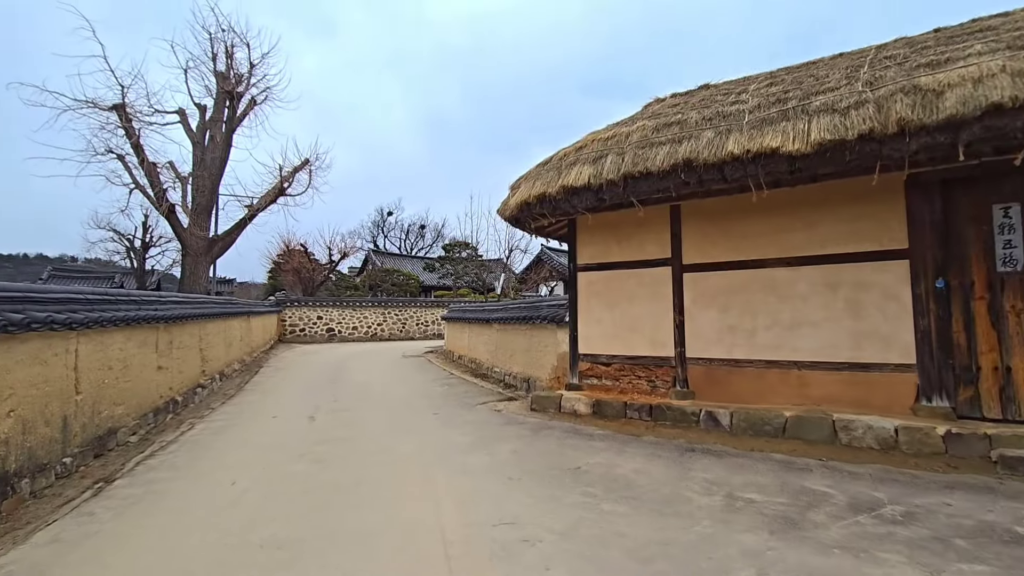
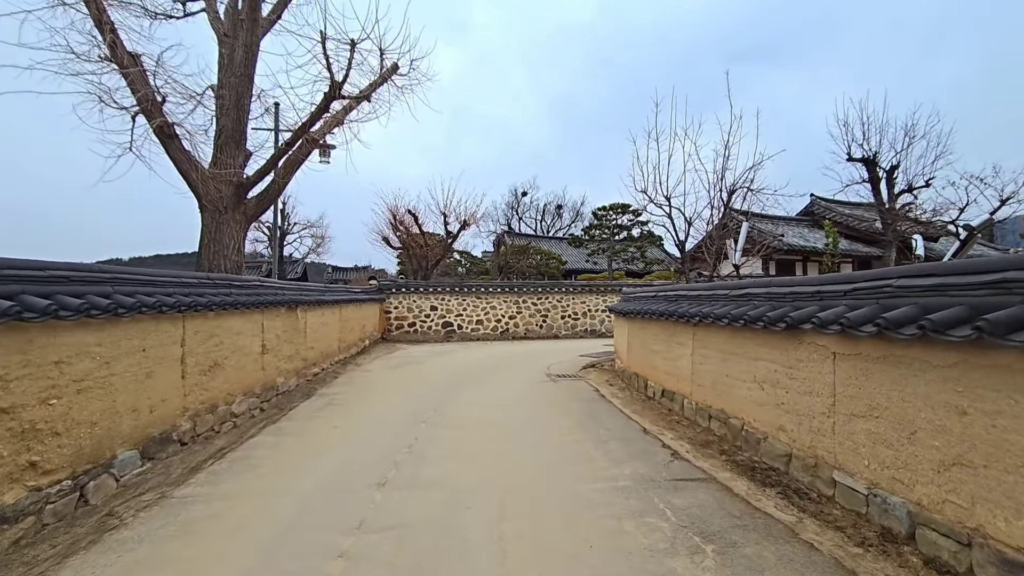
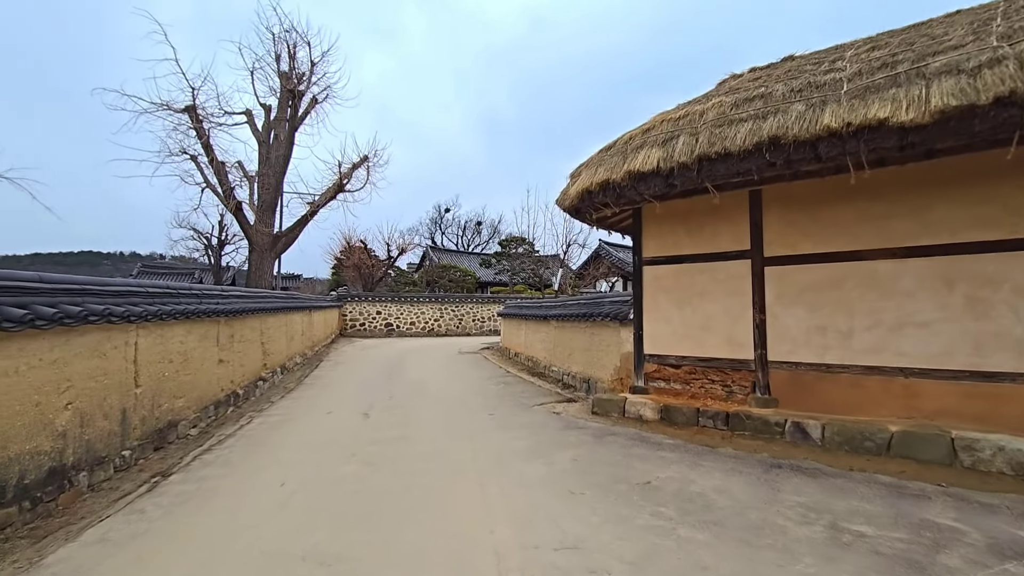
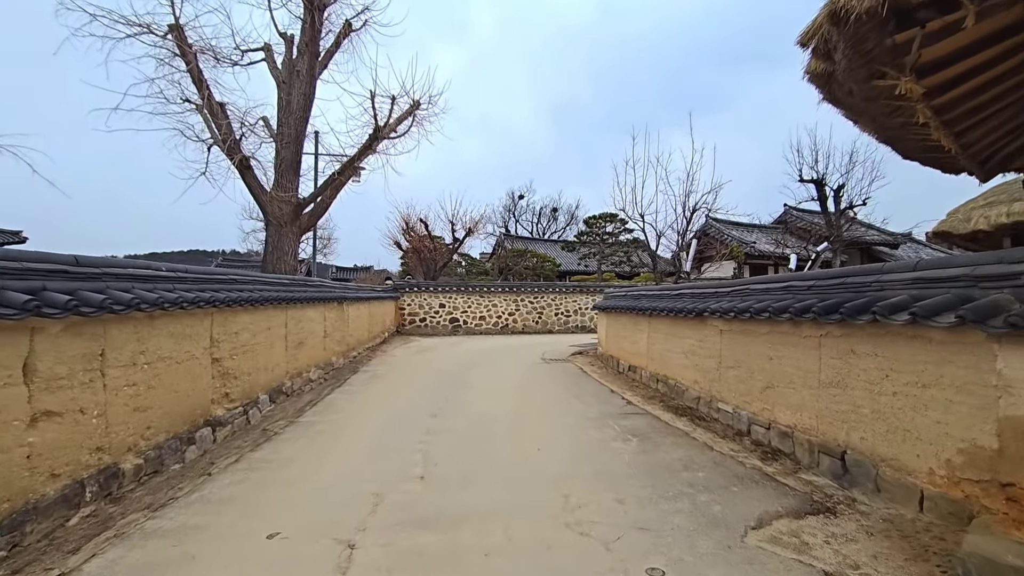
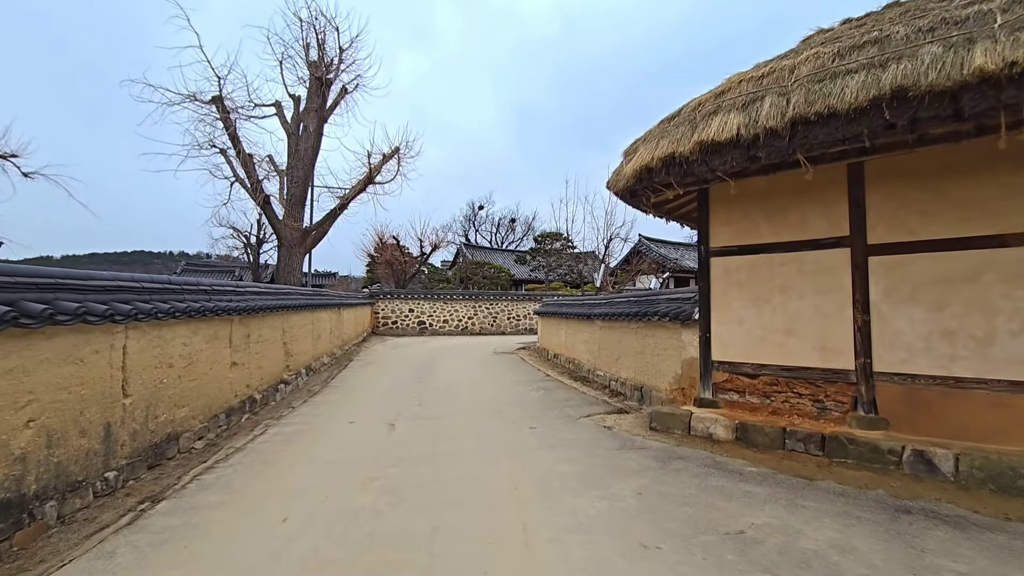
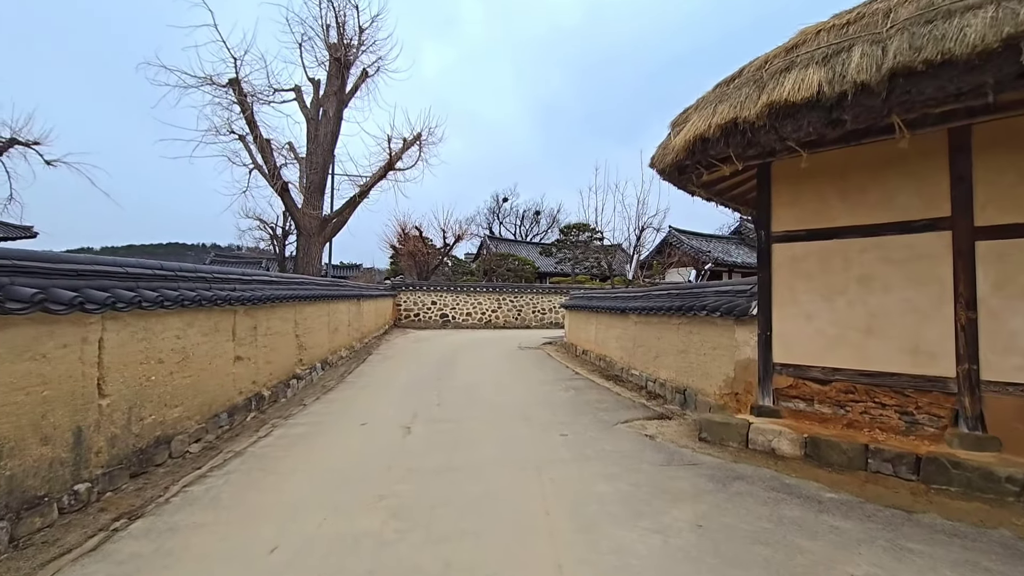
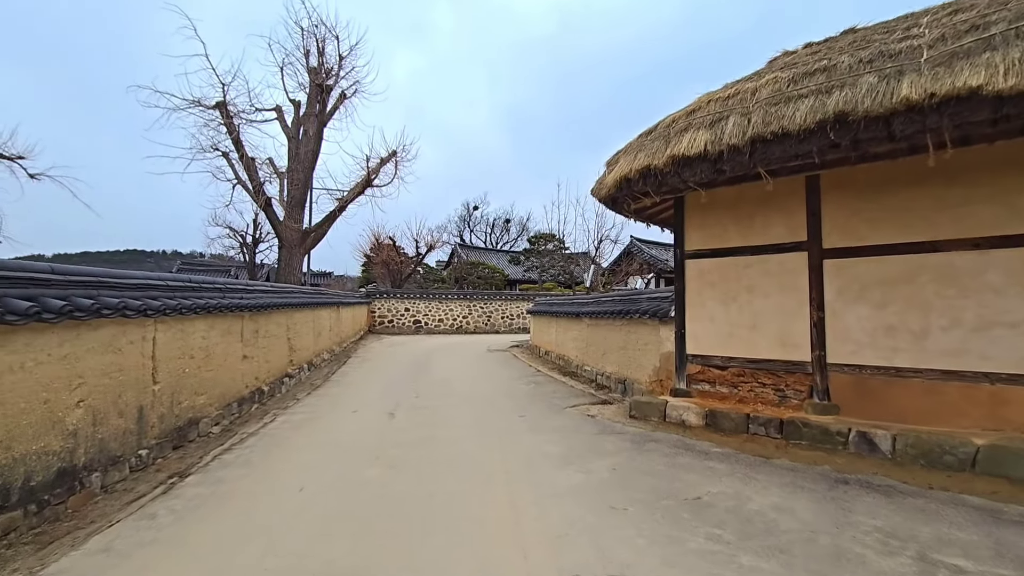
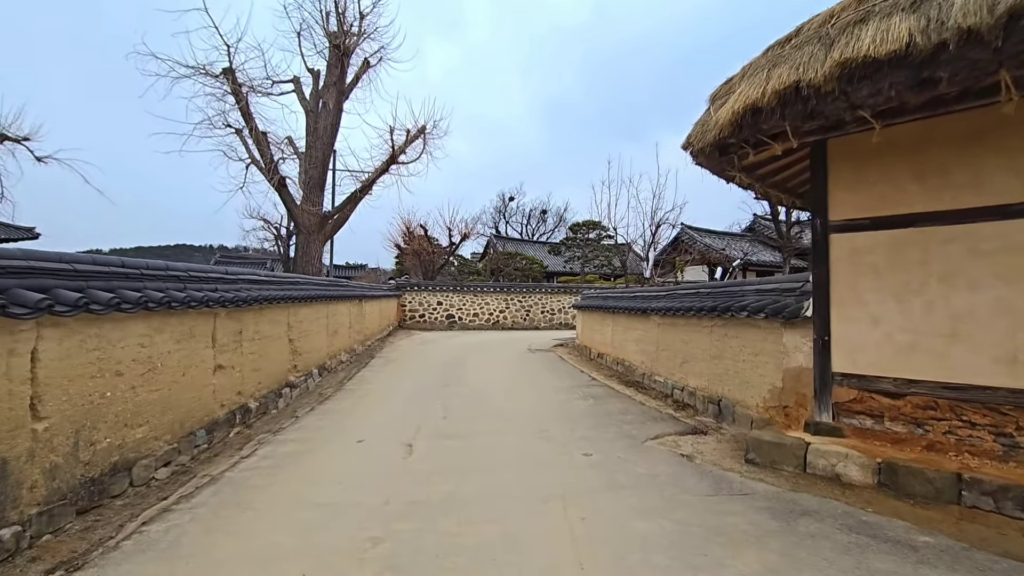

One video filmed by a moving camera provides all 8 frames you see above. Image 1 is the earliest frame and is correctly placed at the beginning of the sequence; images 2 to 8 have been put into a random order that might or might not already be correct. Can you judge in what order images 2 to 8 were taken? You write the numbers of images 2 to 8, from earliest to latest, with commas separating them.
3, 7, 5, 6, 8, 4, 2
